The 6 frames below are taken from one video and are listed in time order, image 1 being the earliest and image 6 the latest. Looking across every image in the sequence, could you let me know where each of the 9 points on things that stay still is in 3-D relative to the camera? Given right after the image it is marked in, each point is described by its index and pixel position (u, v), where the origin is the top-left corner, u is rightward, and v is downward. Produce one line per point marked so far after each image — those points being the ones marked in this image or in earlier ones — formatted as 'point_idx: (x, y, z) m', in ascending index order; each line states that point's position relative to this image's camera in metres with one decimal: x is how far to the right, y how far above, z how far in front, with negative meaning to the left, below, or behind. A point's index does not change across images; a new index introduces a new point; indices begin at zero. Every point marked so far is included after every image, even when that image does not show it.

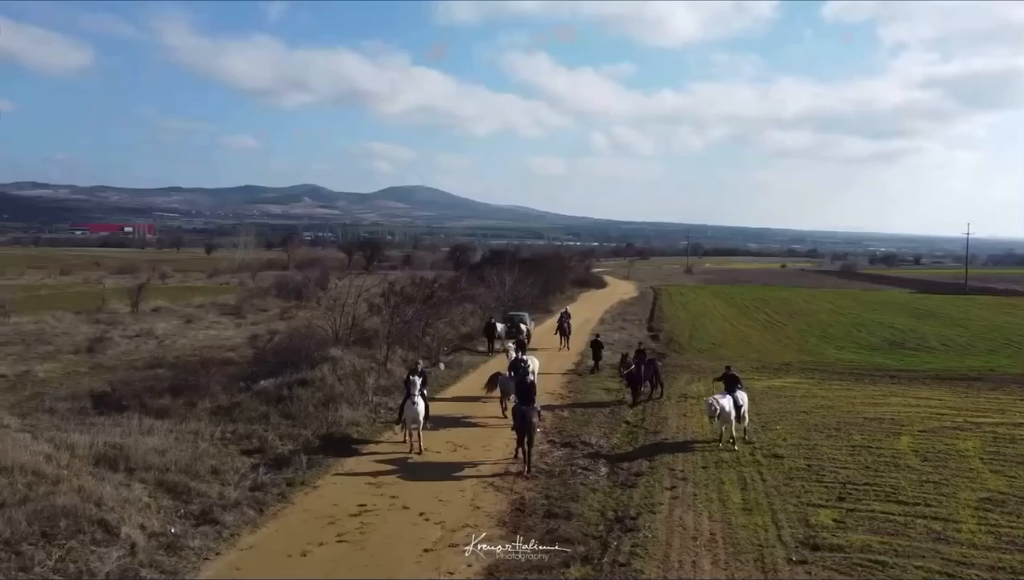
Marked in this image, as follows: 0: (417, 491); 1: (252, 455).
0: (-1.7, -3.5, +14.2) m
1: (-5.2, -3.3, +16.2) m
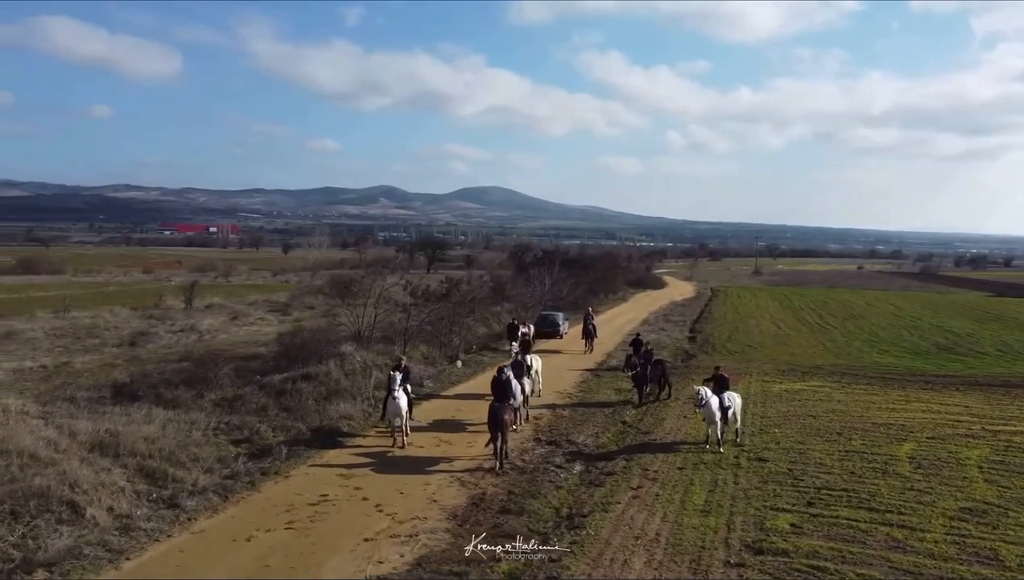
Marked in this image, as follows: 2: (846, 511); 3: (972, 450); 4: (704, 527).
0: (-2.4, -3.5, +14.6) m
1: (-5.7, -3.2, +16.9) m
2: (+5.6, -3.7, +13.7) m
3: (+10.2, -3.6, +18.2) m
4: (+3.0, -3.7, +12.7) m
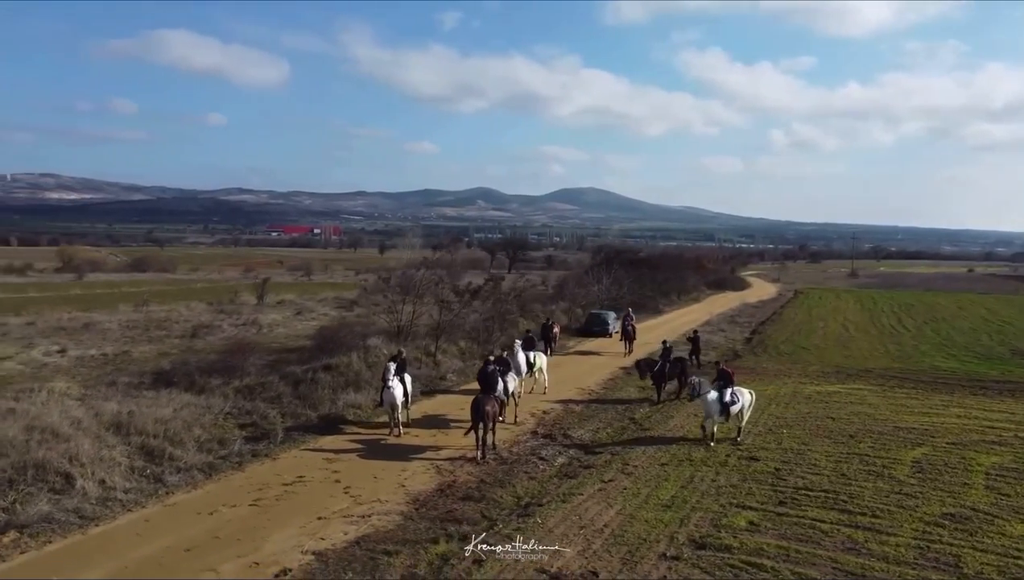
0: (-2.9, -3.3, +15.1) m
1: (-5.9, -3.0, +17.8) m
2: (+5.0, -3.6, +13.4) m
3: (+10.1, -3.5, +17.2) m
4: (+2.2, -3.6, +12.7) m
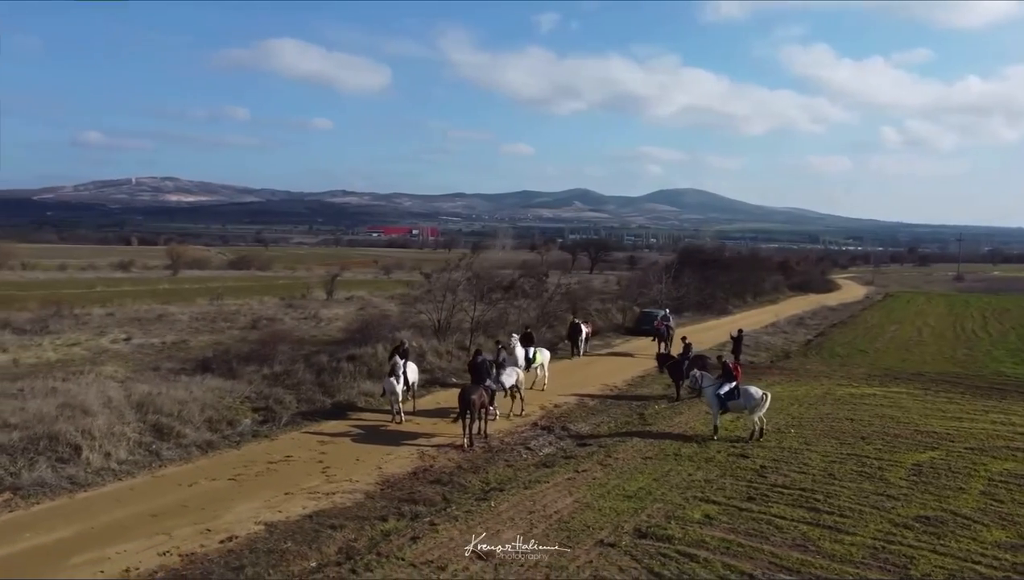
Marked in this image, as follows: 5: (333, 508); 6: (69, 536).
0: (-3.2, -3.1, +15.8) m
1: (-5.9, -2.8, +18.9) m
2: (+4.4, -3.5, +13.1) m
3: (+9.8, -3.5, +16.4) m
4: (+1.5, -3.4, +12.8) m
5: (-2.8, -3.4, +12.5) m
6: (-6.0, -3.3, +11.0) m
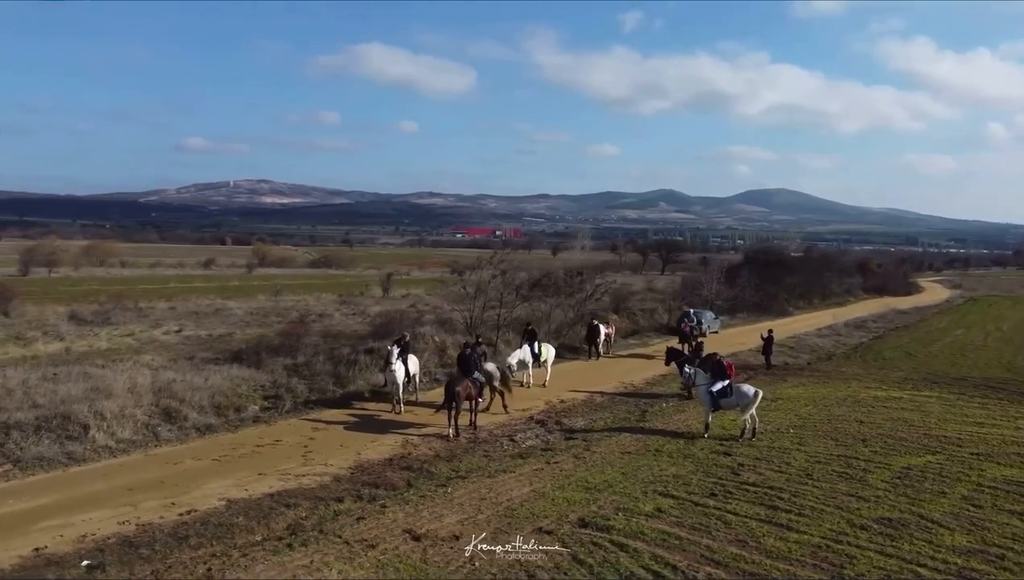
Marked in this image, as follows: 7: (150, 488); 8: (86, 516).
0: (-3.6, -3.0, +16.5) m
1: (-5.9, -2.6, +19.8) m
2: (+3.7, -3.4, +13.0) m
3: (+9.5, -3.4, +15.7) m
4: (+0.8, -3.3, +13.0) m
5: (-3.5, -3.2, +13.2) m
6: (-6.9, -3.1, +12.0) m
7: (-5.7, -3.1, +12.9) m
8: (-6.0, -3.2, +11.5) m
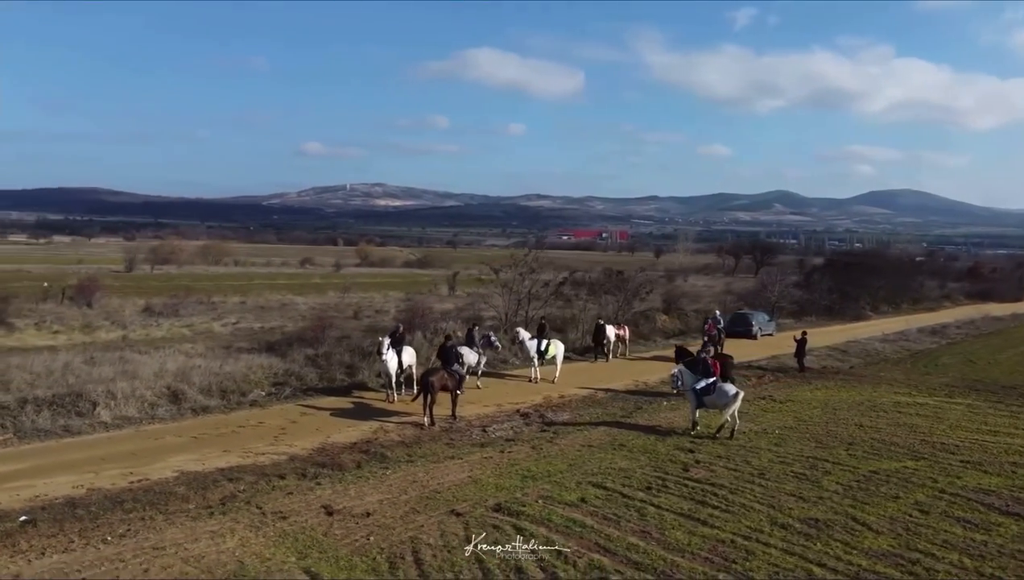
0: (-4.2, -2.8, +17.4) m
1: (-6.1, -2.5, +21.0) m
2: (+2.5, -3.3, +13.0) m
3: (+8.6, -3.4, +14.9) m
4: (-0.3, -3.2, +13.3) m
5: (-4.5, -3.0, +14.1) m
6: (-8.0, -2.9, +13.4) m
7: (-6.8, -2.9, +14.1) m
8: (-7.3, -3.0, +12.8) m
